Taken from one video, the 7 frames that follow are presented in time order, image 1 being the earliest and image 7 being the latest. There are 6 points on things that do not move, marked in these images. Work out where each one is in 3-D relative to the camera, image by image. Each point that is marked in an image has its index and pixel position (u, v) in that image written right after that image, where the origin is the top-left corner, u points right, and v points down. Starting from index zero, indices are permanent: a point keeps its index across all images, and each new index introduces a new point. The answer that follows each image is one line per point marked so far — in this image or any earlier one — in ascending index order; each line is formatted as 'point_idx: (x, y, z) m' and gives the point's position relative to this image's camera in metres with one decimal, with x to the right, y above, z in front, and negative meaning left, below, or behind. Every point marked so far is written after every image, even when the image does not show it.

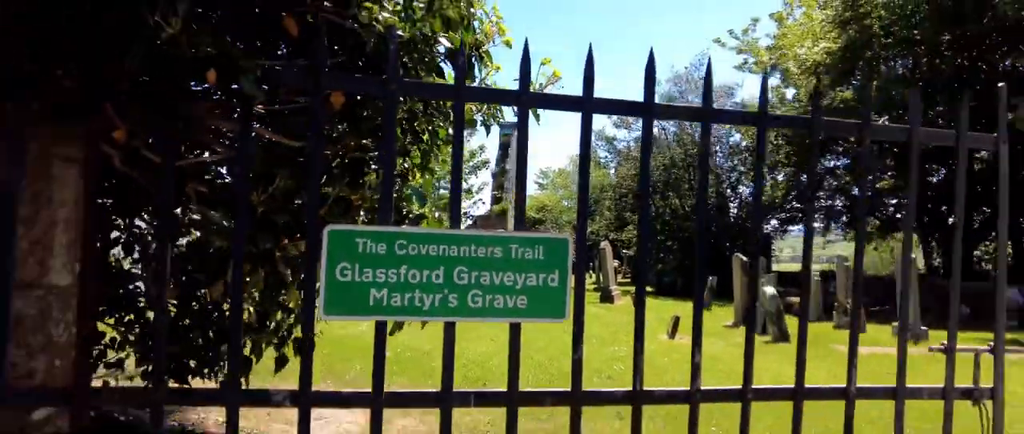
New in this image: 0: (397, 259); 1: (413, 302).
0: (-0.3, -0.1, +1.6) m
1: (-0.2, -0.2, +1.7) m
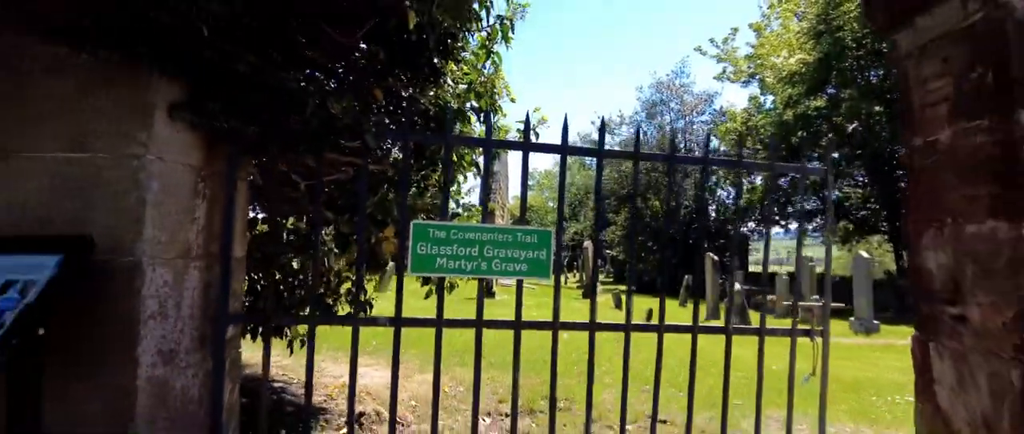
0: (-0.3, -0.1, +2.8) m
1: (-0.2, -0.2, +2.8) m
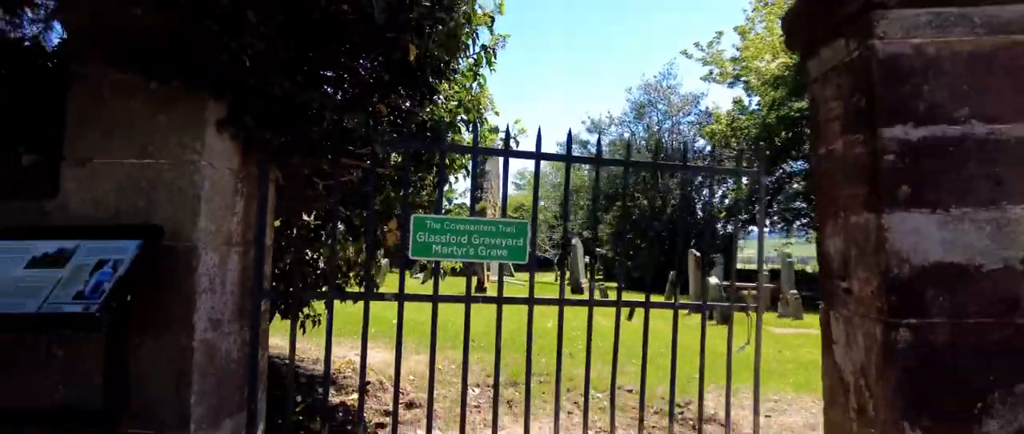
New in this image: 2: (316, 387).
0: (-0.3, -0.1, +3.4) m
1: (-0.3, -0.2, +3.4) m
2: (-1.3, -1.1, +4.5) m
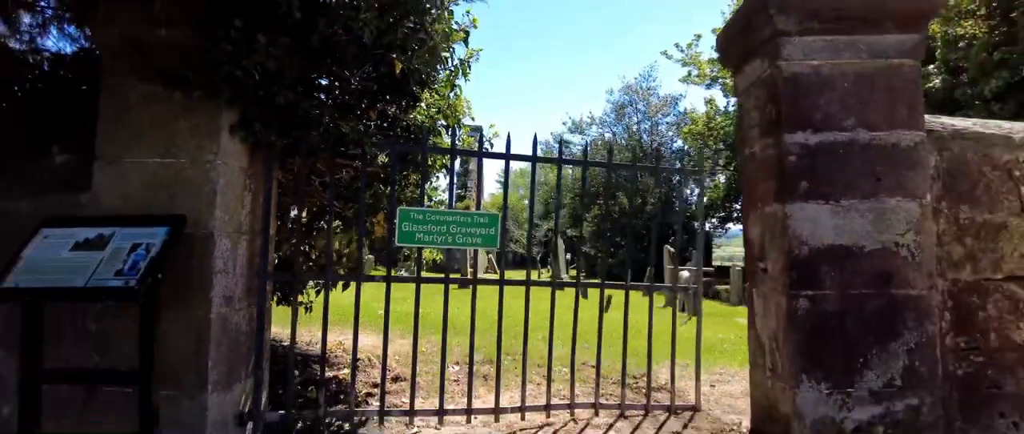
0: (-0.5, 0.0, +3.9) m
1: (-0.5, -0.1, +3.9) m
2: (-1.5, -1.1, +5.0) m
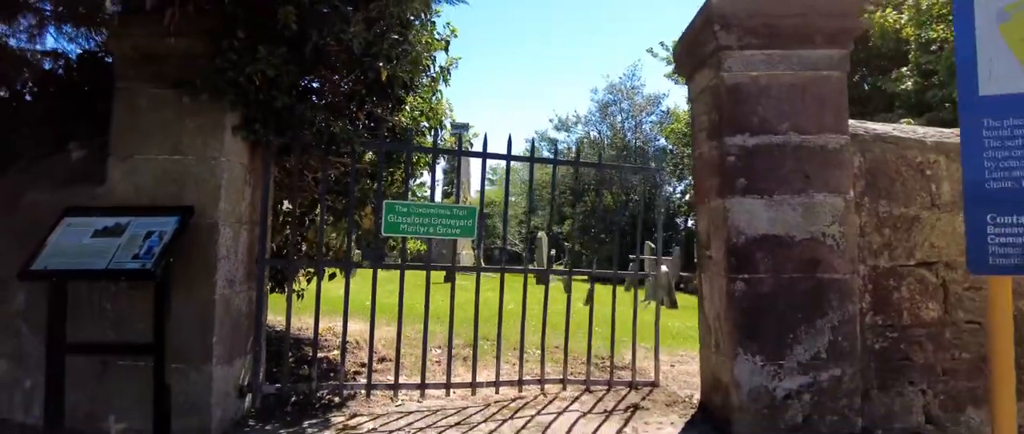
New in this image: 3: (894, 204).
0: (-0.6, 0.0, +4.3) m
1: (-0.6, -0.1, +4.3) m
2: (-1.7, -1.0, +5.4) m
3: (+2.1, +0.1, +3.7) m
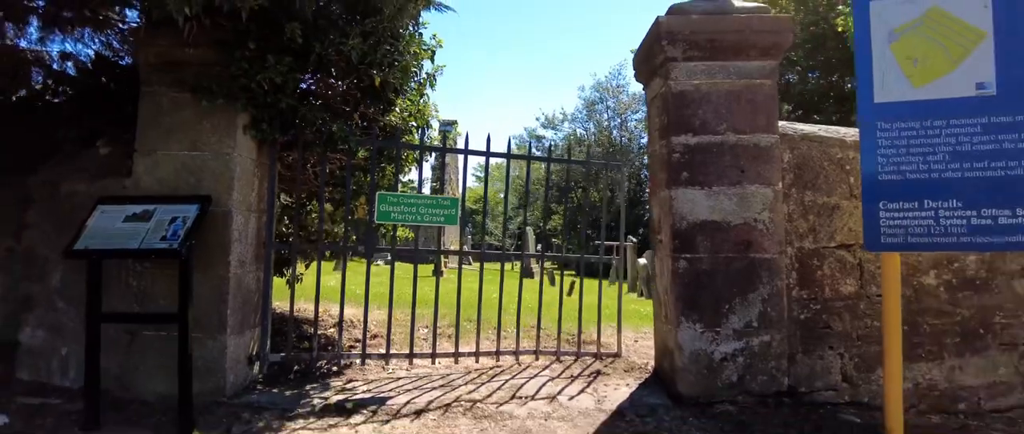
0: (-0.8, +0.1, +4.8) m
1: (-0.8, 0.0, +4.8) m
2: (-1.8, -0.9, +5.9) m
3: (+1.9, +0.1, +4.2) m
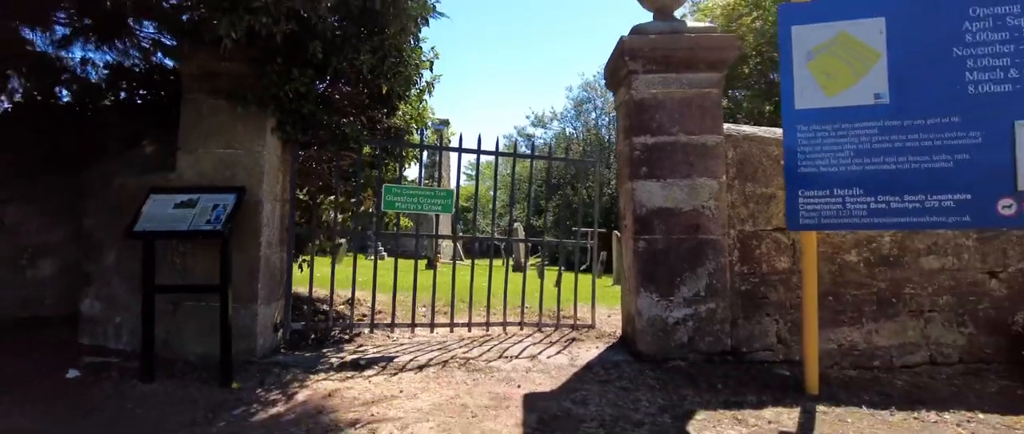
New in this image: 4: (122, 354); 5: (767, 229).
0: (-0.9, +0.2, +5.6) m
1: (-0.9, +0.1, +5.6) m
2: (-2.0, -0.9, +6.7) m
3: (+1.8, +0.2, +5.0) m
4: (-2.8, -1.0, +4.9) m
5: (+1.9, -0.1, +5.0) m
